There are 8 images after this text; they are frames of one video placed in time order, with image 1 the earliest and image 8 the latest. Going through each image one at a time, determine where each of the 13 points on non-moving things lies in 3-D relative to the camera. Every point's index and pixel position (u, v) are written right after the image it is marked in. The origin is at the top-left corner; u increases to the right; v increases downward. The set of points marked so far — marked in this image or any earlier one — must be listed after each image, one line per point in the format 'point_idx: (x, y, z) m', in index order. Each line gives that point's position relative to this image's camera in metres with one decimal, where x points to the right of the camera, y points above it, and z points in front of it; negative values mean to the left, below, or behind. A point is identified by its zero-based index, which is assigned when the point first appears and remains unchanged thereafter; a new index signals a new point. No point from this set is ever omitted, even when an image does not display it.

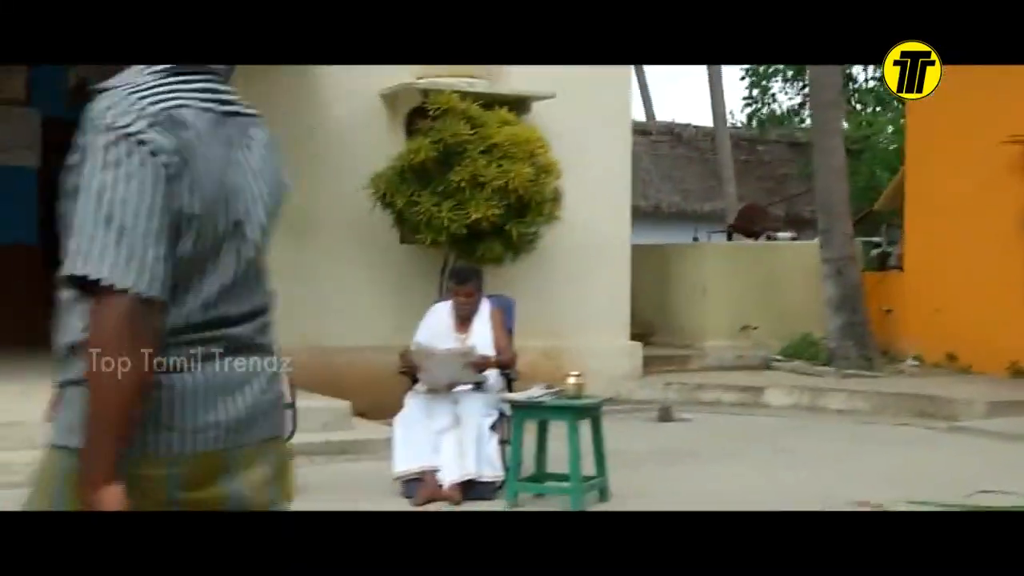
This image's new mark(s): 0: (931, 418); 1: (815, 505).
0: (+2.9, -0.9, +8.7) m
1: (+1.6, -1.1, +6.8) m
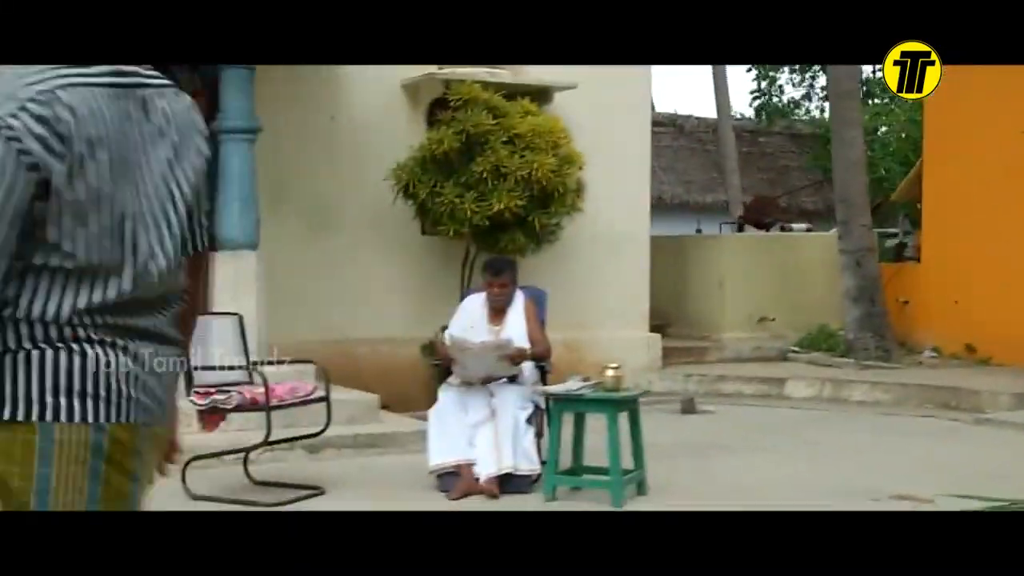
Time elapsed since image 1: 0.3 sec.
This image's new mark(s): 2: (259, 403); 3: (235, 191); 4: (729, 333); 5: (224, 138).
0: (+3.0, -0.8, +8.7) m
1: (+1.8, -1.1, +6.8) m
2: (-1.3, -0.6, +6.5) m
3: (-1.7, +0.6, +7.8) m
4: (+1.8, -0.4, +10.6) m
5: (-1.8, +0.9, +7.9) m
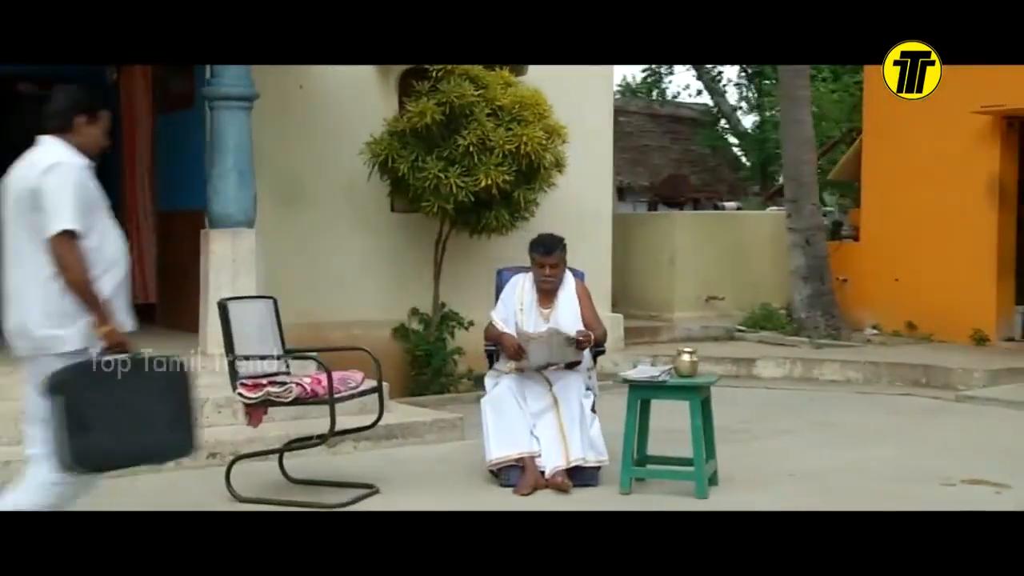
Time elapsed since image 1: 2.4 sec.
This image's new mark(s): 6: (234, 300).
0: (+2.9, -0.7, +8.9) m
1: (+2.1, -1.0, +6.8) m
2: (-0.9, -0.5, +6.0) m
3: (-1.6, +0.7, +7.2) m
4: (+1.4, -0.2, +10.6) m
5: (-1.7, +1.0, +7.2) m
6: (-1.3, -0.1, +6.0) m
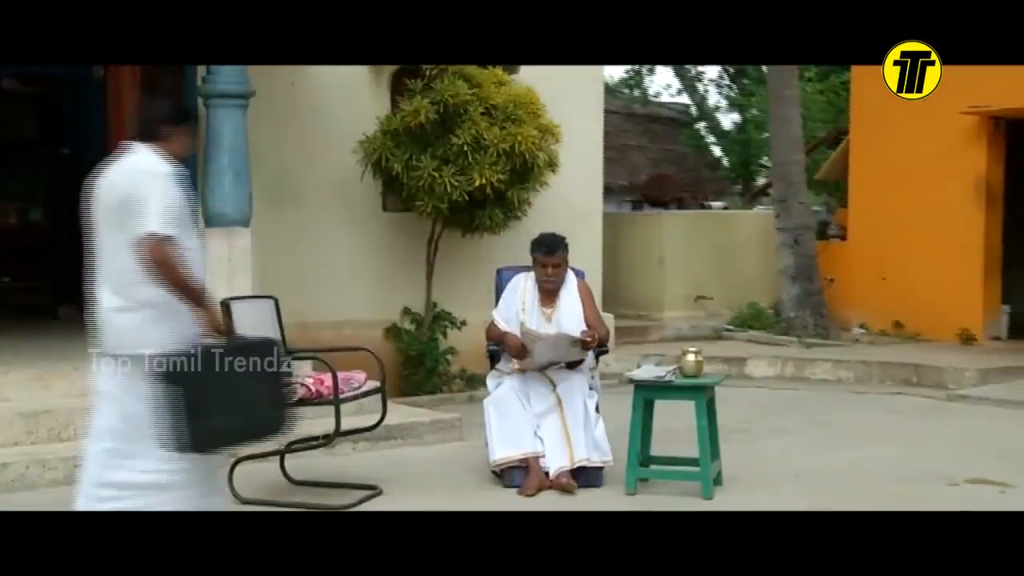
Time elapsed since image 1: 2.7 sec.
0: (+2.9, -0.7, +8.9) m
1: (+2.1, -1.0, +6.9) m
2: (-0.9, -0.5, +5.9) m
3: (-1.6, +0.7, +7.1) m
4: (+1.3, -0.2, +10.6) m
5: (-1.7, +1.0, +7.1) m
6: (-1.3, -0.1, +6.0) m
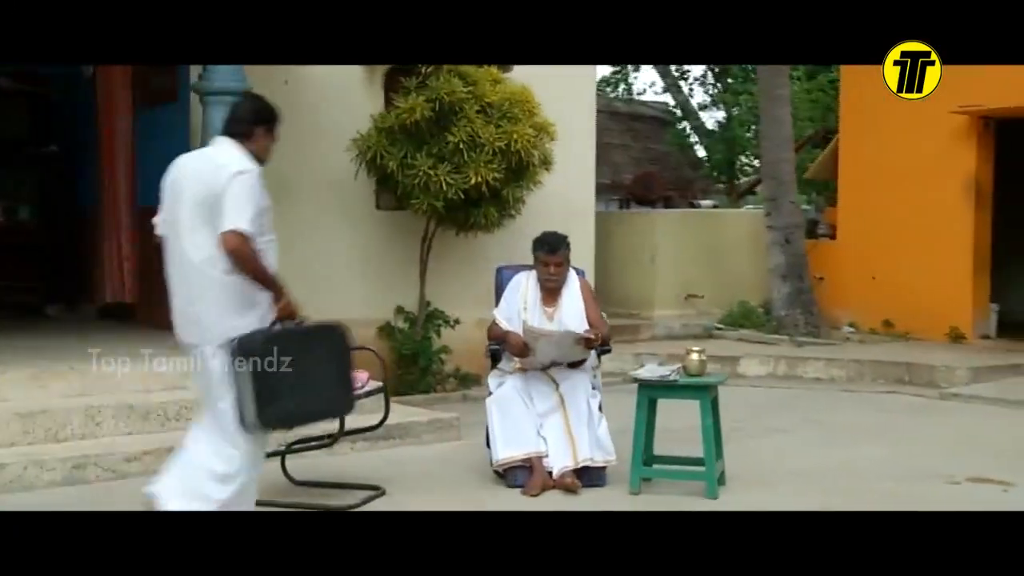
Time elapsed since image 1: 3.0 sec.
0: (+2.8, -0.7, +9.0) m
1: (+2.1, -0.9, +6.9) m
2: (-0.8, -0.5, +5.8) m
3: (-1.6, +0.7, +7.0) m
4: (+1.2, -0.2, +10.6) m
5: (-1.7, +1.0, +7.1) m
6: (-1.3, -0.1, +5.9) m
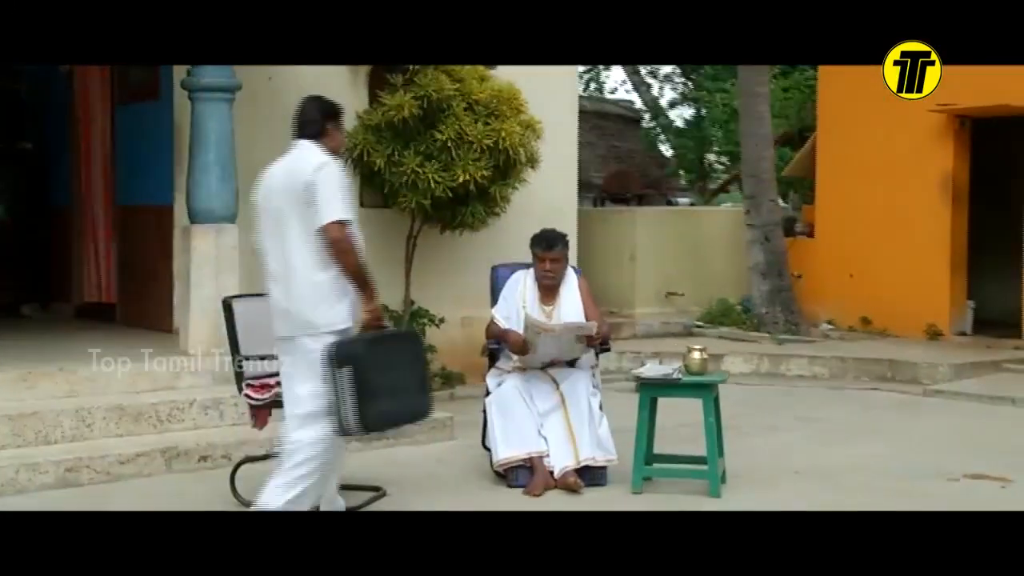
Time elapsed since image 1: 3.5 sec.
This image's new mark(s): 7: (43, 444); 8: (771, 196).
0: (+2.7, -0.7, +9.0) m
1: (+2.1, -0.9, +6.9) m
2: (-0.8, -0.5, +5.8) m
3: (-1.6, +0.7, +6.9) m
4: (+1.0, -0.2, +10.6) m
5: (-1.7, +1.0, +6.9) m
6: (-1.2, 0.0, +5.8) m
7: (-2.3, -0.8, +6.1) m
8: (+2.1, +0.8, +10.4) m
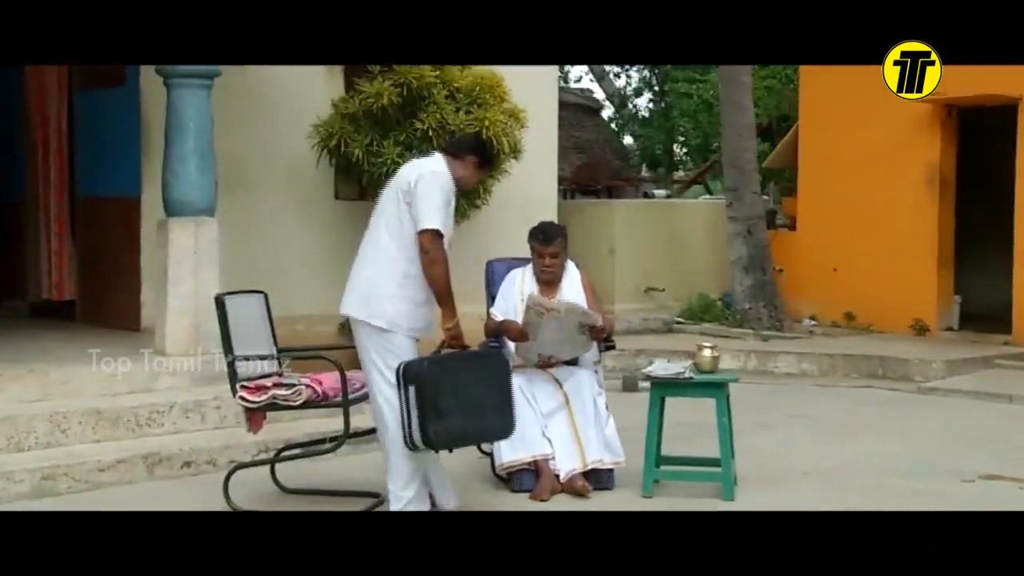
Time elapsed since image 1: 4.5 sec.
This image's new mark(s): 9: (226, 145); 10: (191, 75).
0: (+2.6, -0.6, +8.9) m
1: (+2.0, -0.9, +6.7) m
2: (-0.8, -0.5, +5.4) m
3: (-1.6, +0.7, +6.5) m
4: (+0.9, -0.1, +10.3) m
5: (-1.7, +1.1, +6.6) m
6: (-1.2, 0.0, +5.5) m
7: (-2.2, -0.7, +5.8) m
8: (+1.9, +0.8, +10.2) m
9: (-1.8, +0.9, +7.9) m
10: (-1.7, +1.1, +6.6) m
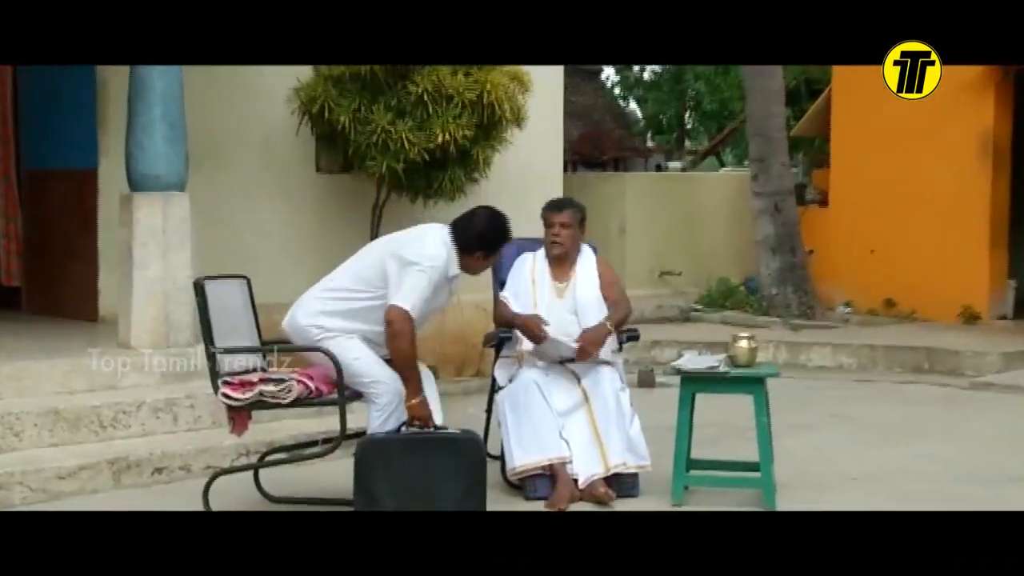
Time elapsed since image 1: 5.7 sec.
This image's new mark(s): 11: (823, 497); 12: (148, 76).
0: (+2.7, -0.5, +8.1) m
1: (+2.1, -0.8, +6.0) m
2: (-0.7, -0.4, +4.8) m
3: (-1.6, +0.8, +5.9) m
4: (+1.0, 0.0, +9.6) m
5: (-1.7, +1.1, +5.9) m
6: (-1.2, 0.0, +4.8) m
7: (-2.2, -0.7, +5.1) m
8: (+2.0, +0.9, +9.5) m
9: (-1.7, +1.0, +7.2) m
10: (-1.6, +1.2, +5.9) m
11: (+1.3, -0.9, +5.3) m
12: (-1.6, +1.0, +5.9) m
